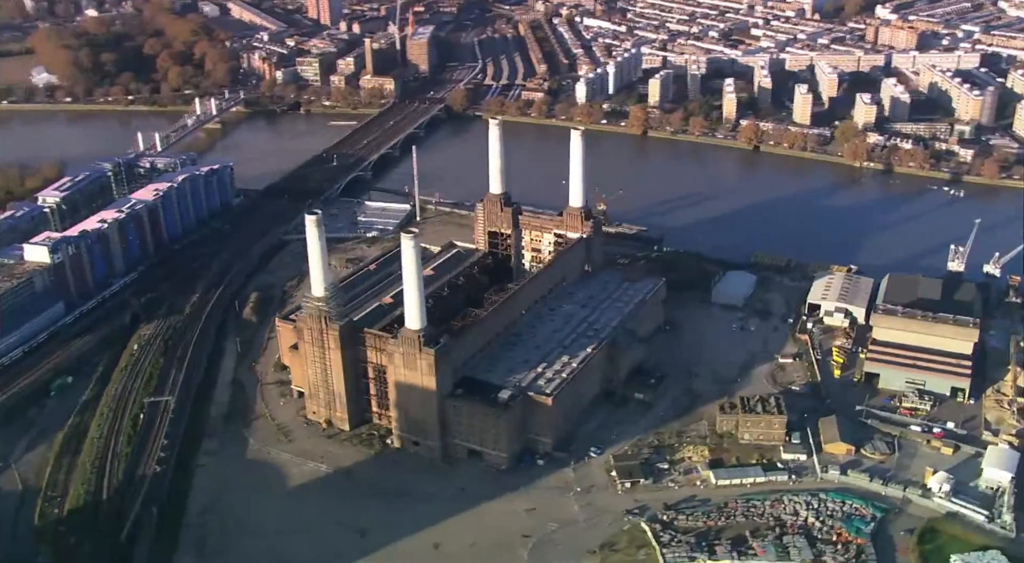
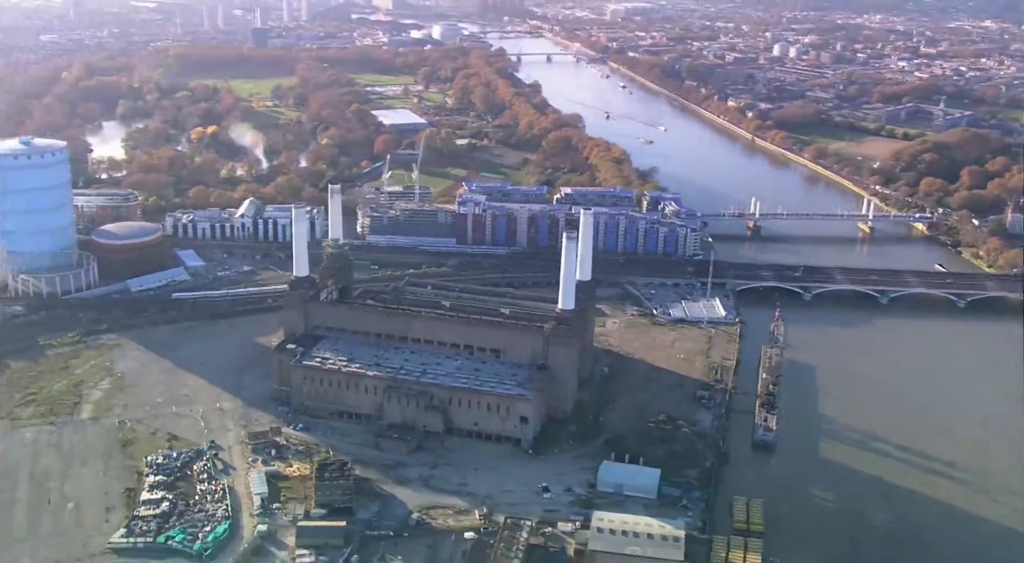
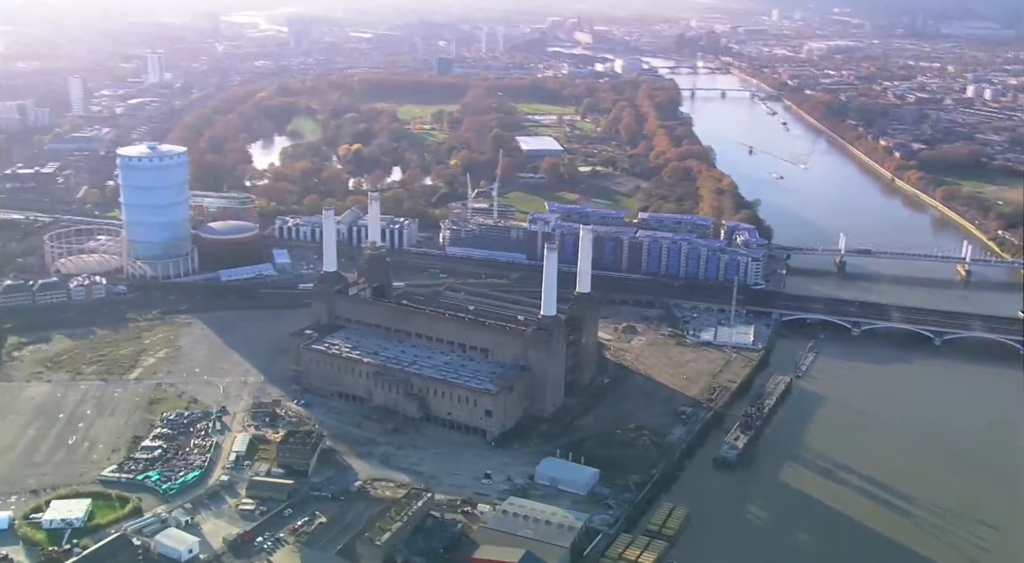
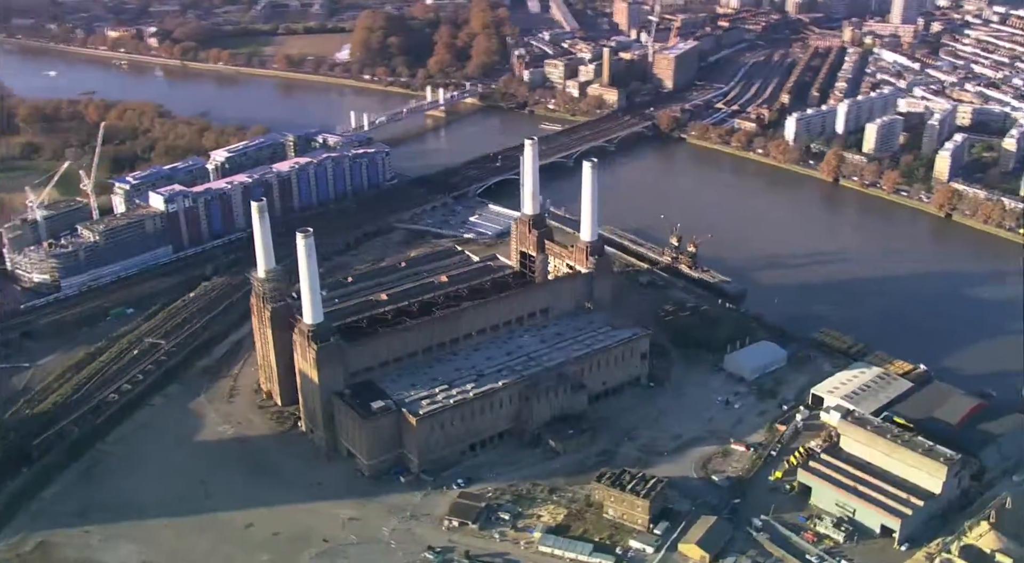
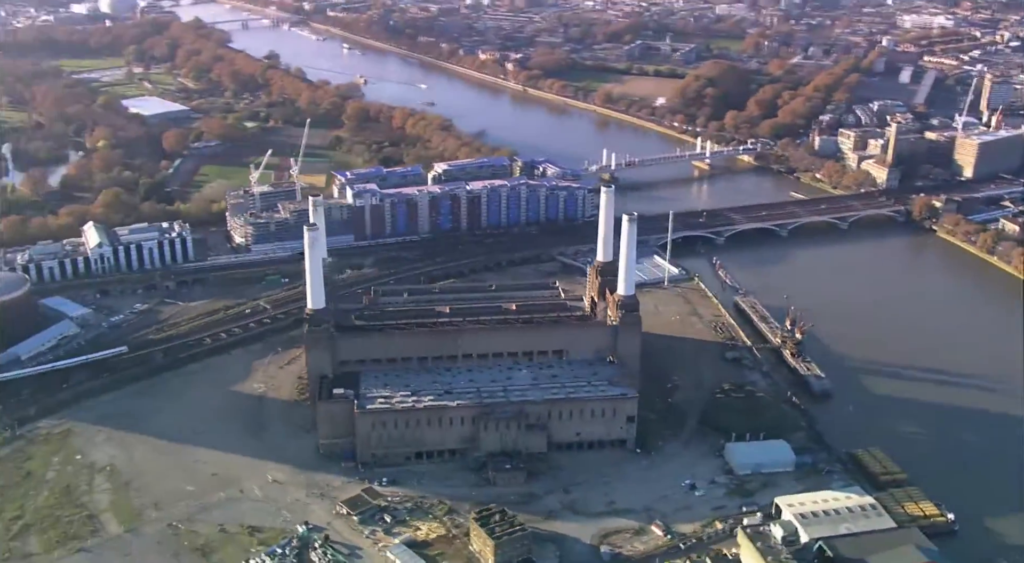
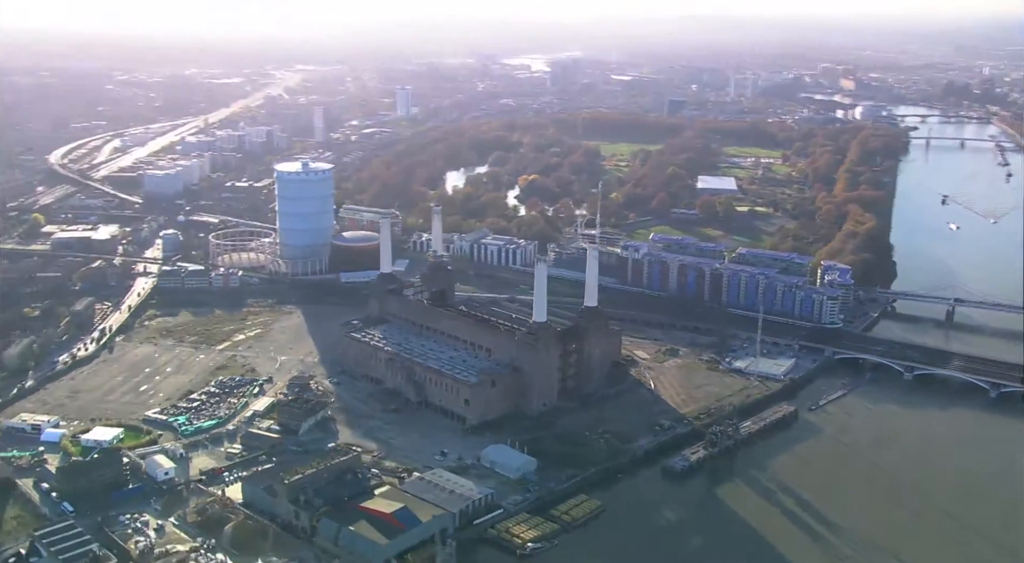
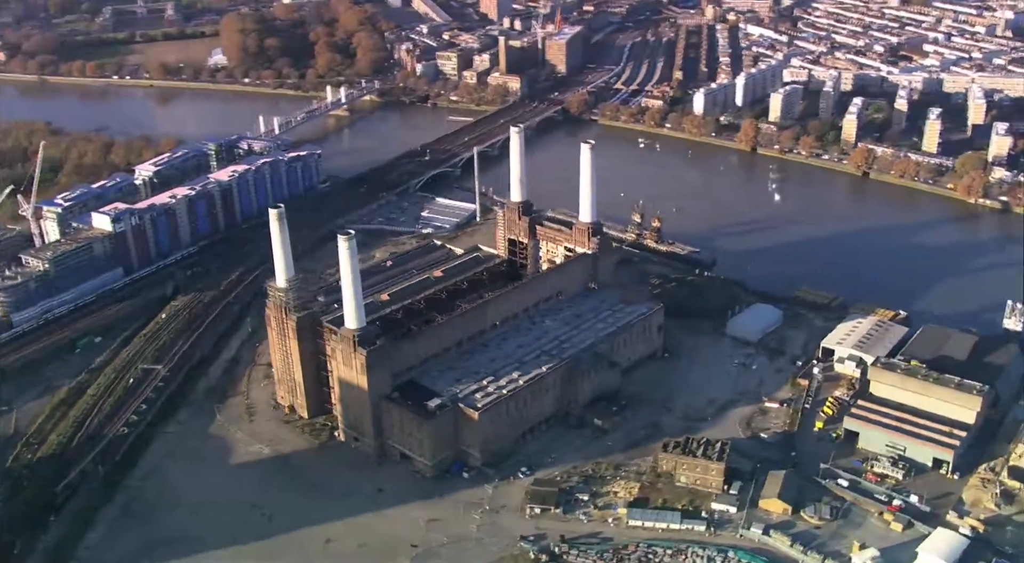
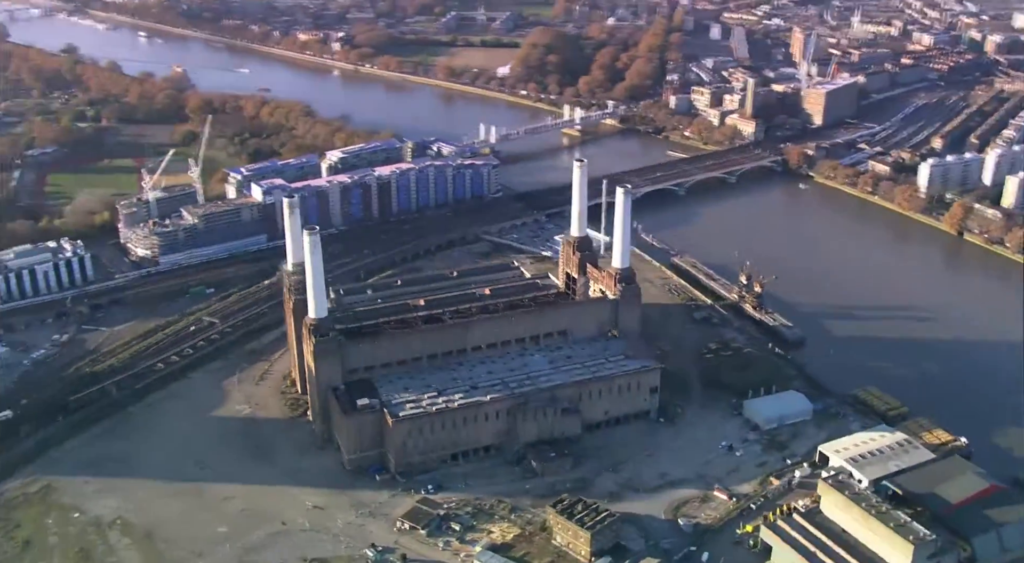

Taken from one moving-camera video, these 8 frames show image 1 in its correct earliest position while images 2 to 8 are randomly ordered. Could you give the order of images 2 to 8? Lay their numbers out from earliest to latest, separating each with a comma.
7, 4, 8, 5, 2, 3, 6
